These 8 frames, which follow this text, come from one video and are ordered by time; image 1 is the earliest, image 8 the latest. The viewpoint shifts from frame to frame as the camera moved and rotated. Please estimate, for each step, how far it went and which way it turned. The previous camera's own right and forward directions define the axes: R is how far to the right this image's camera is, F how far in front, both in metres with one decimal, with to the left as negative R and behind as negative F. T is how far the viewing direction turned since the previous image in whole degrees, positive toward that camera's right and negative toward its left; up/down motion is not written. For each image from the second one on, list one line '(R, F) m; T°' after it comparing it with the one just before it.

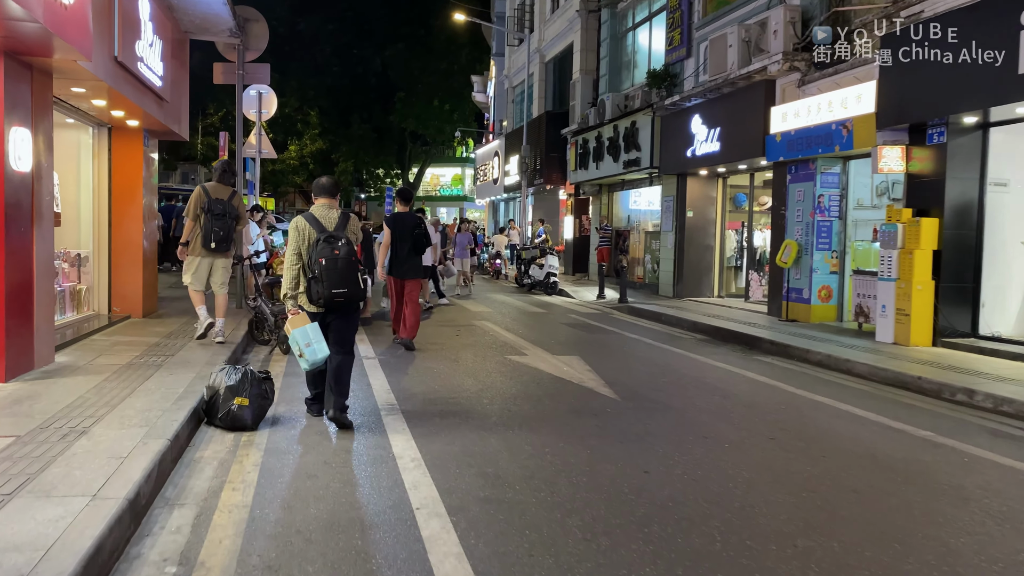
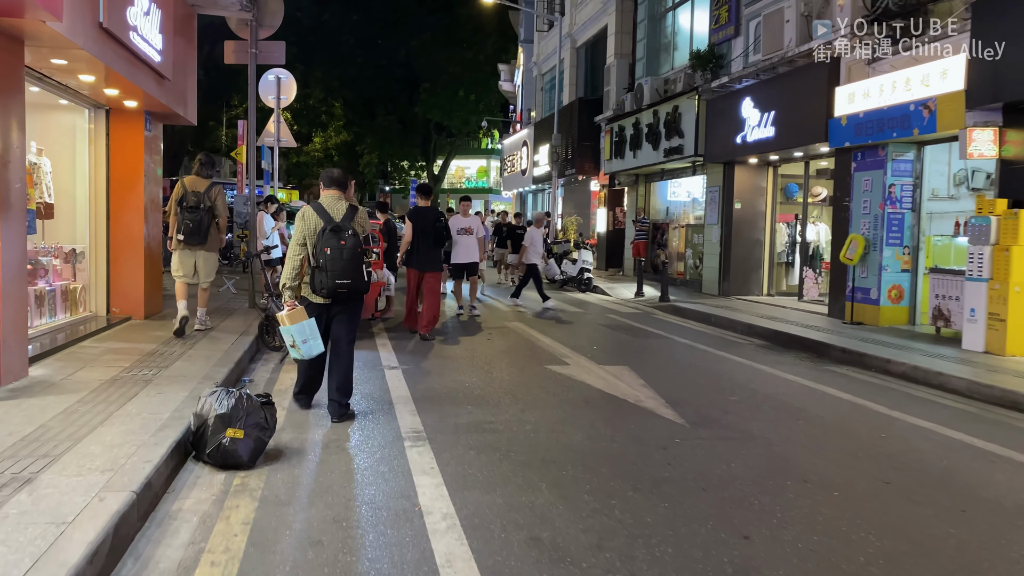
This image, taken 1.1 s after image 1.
(-0.2, +1.2) m; -2°
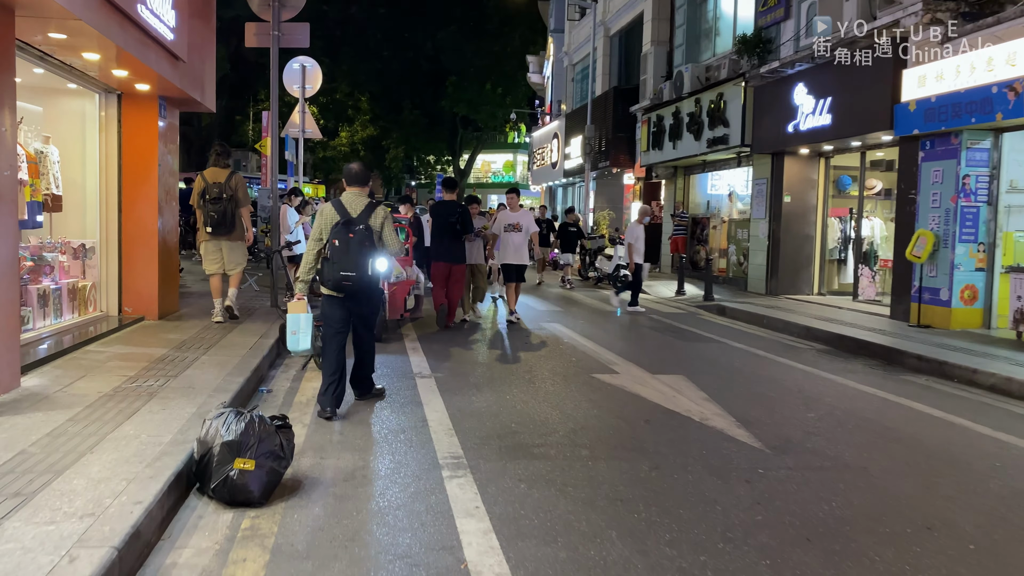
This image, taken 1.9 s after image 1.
(-0.2, +0.8) m; -2°
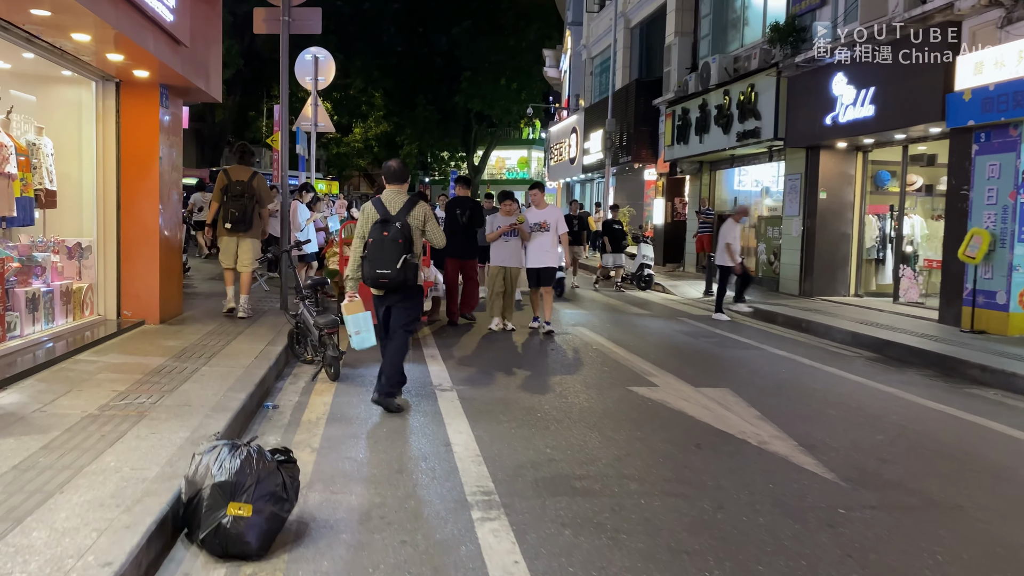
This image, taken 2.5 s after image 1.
(-0.1, +0.7) m; -1°
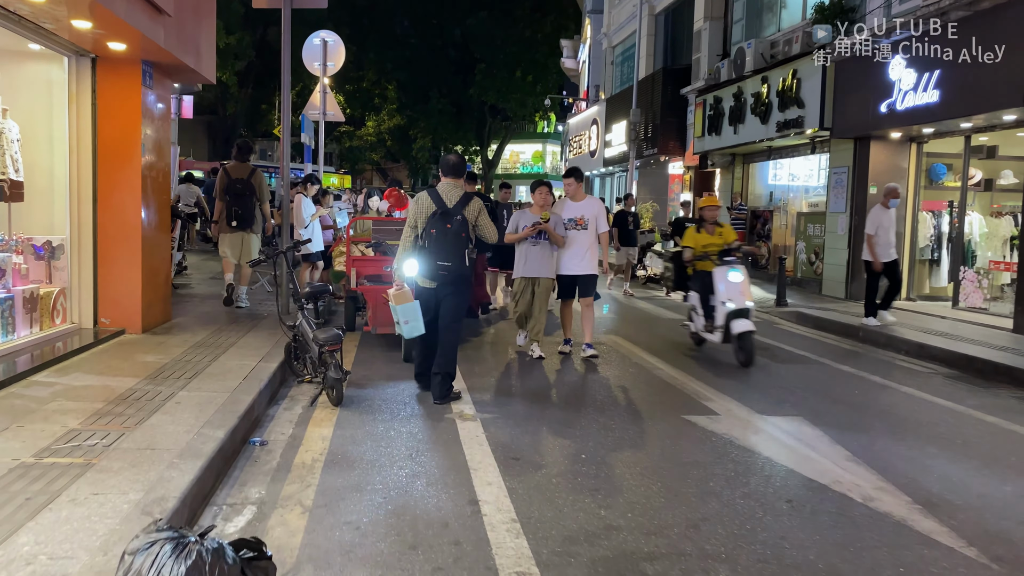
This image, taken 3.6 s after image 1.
(-0.2, +1.1) m; -1°
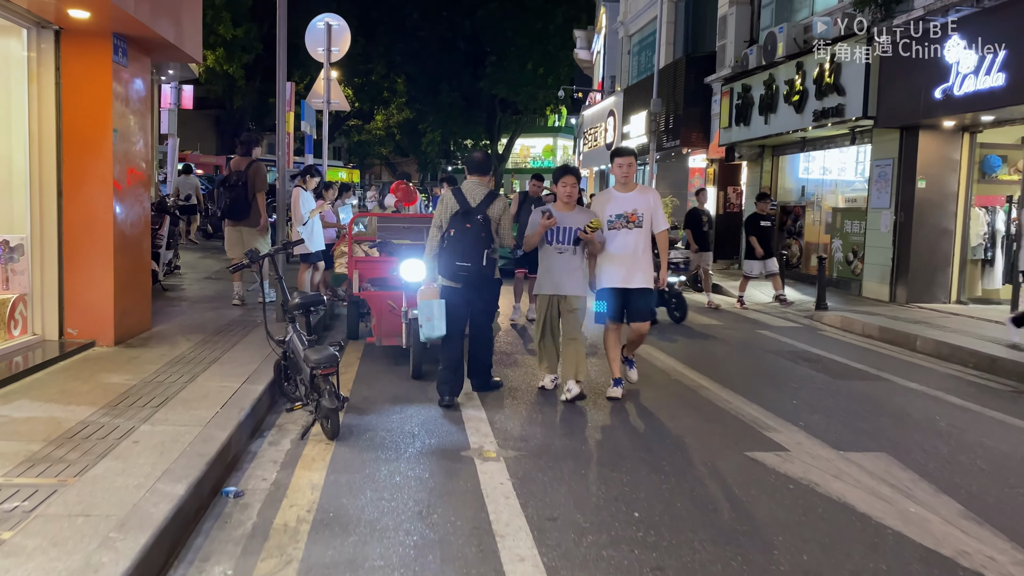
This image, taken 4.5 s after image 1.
(-0.1, +1.0) m; -1°
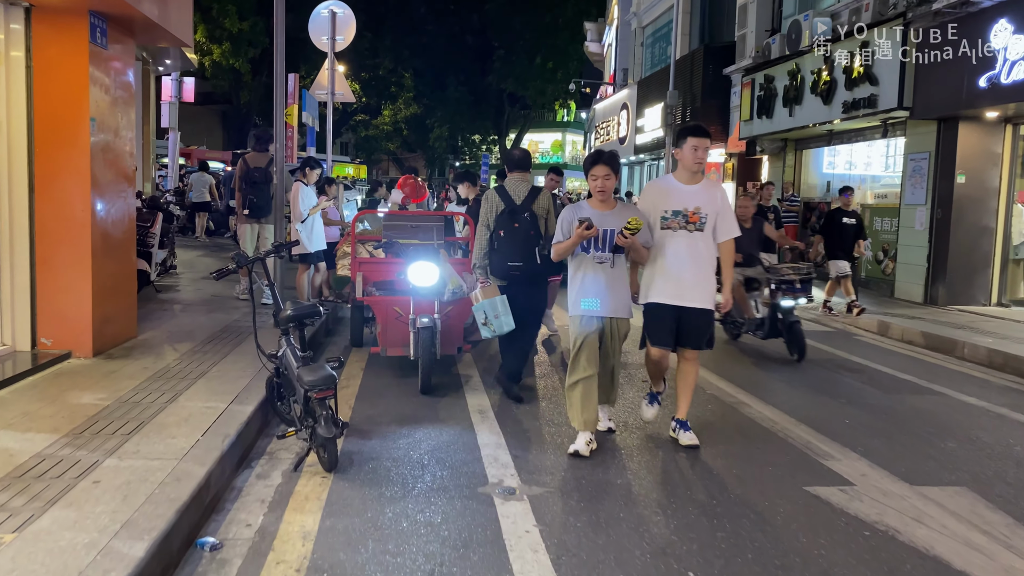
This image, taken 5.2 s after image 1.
(-0.1, +0.7) m; -1°
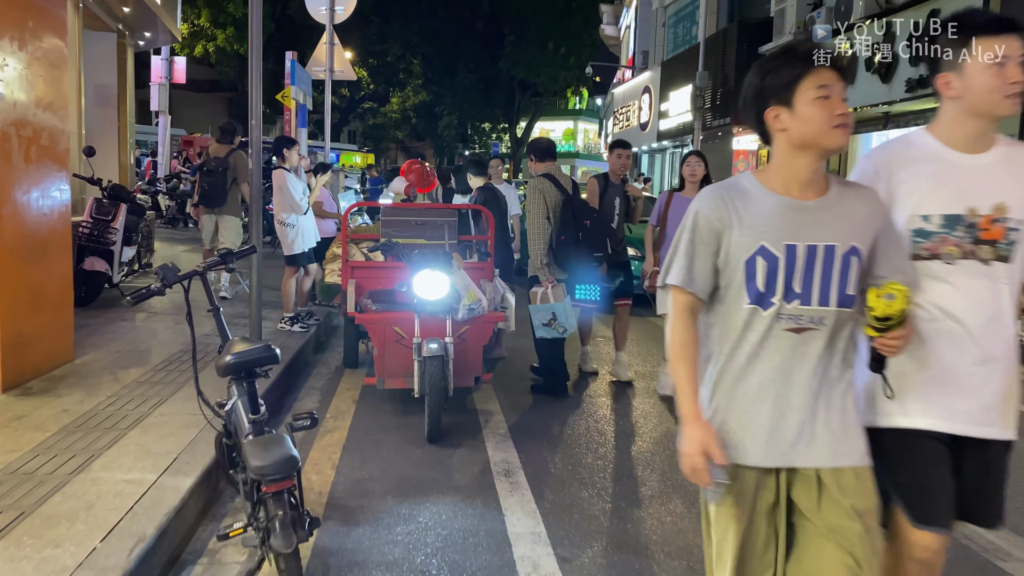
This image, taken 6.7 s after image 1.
(-0.2, +1.5) m; -1°
